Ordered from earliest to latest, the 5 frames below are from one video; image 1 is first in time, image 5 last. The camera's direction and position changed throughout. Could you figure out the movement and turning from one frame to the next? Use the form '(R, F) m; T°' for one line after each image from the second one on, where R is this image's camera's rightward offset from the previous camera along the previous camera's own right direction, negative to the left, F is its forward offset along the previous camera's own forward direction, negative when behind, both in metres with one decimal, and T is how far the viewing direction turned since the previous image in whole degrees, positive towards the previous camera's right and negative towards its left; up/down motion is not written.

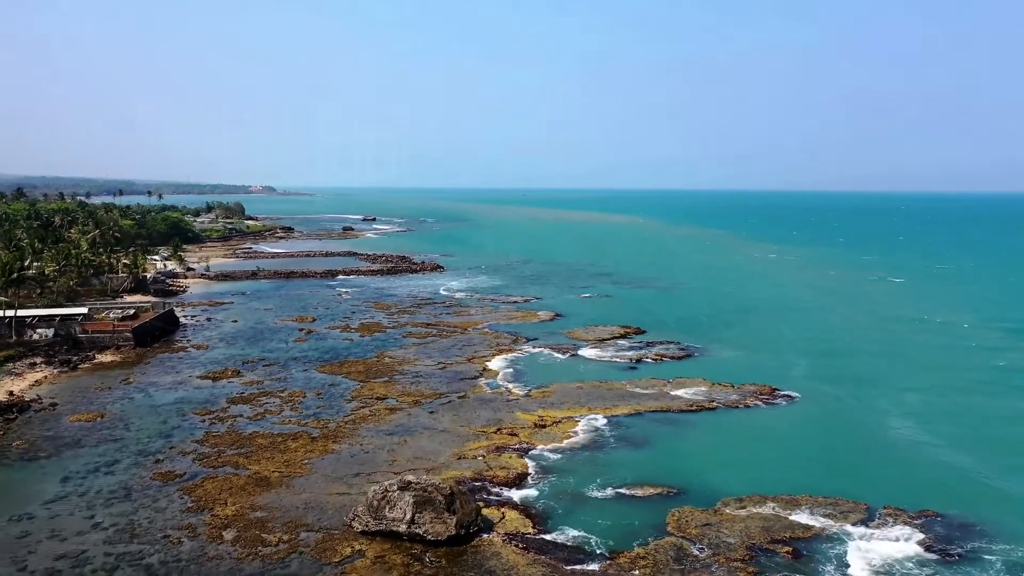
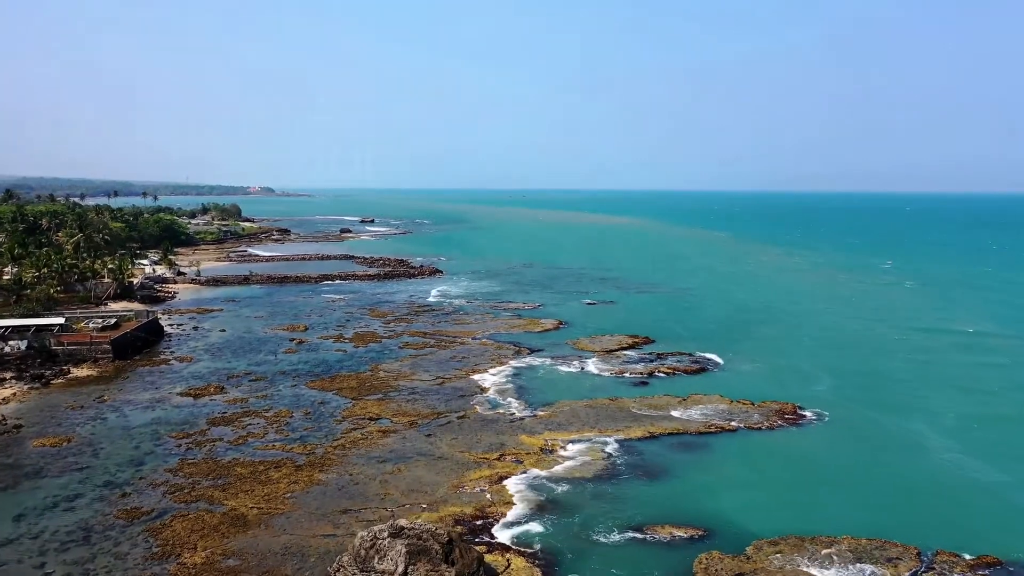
(-0.2, +2.5) m; 0°
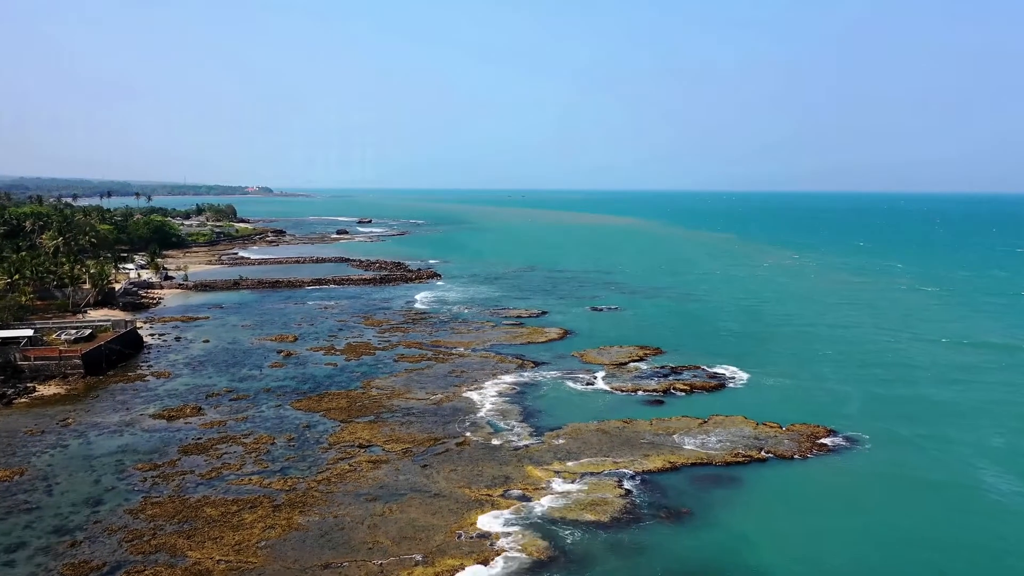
(-0.2, +3.0) m; 0°
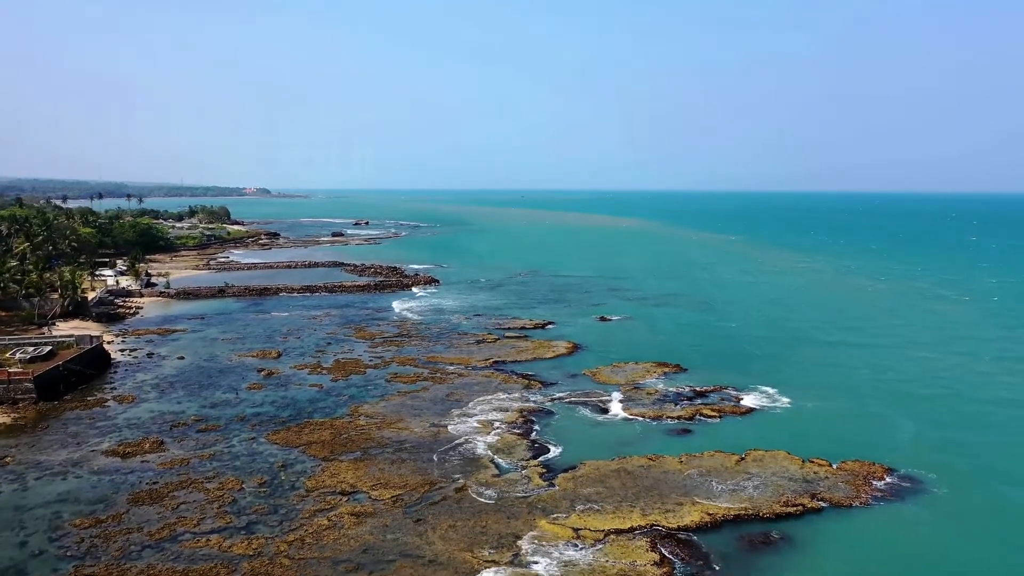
(-0.3, +4.2) m; 0°
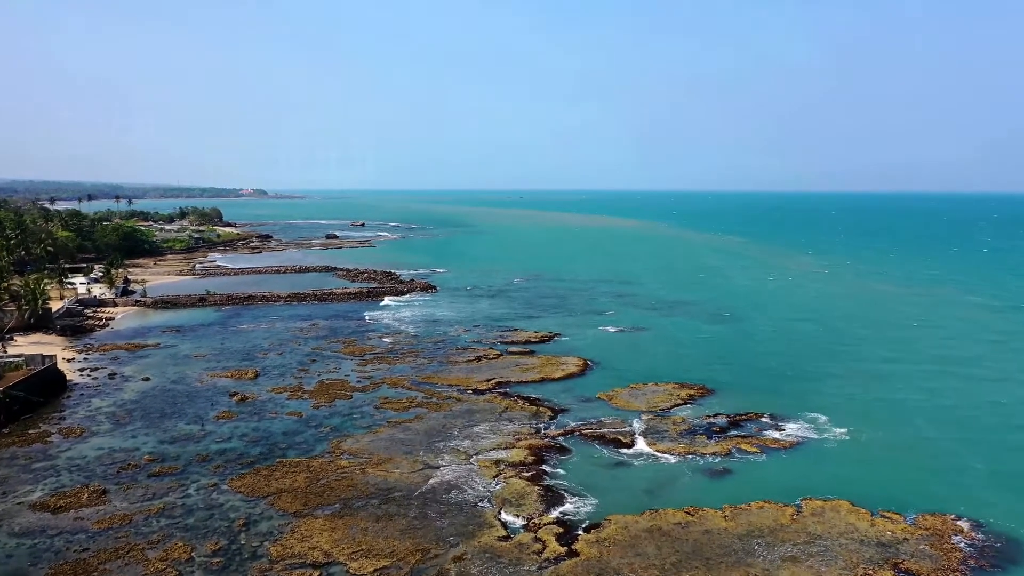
(-0.4, +4.6) m; 0°
